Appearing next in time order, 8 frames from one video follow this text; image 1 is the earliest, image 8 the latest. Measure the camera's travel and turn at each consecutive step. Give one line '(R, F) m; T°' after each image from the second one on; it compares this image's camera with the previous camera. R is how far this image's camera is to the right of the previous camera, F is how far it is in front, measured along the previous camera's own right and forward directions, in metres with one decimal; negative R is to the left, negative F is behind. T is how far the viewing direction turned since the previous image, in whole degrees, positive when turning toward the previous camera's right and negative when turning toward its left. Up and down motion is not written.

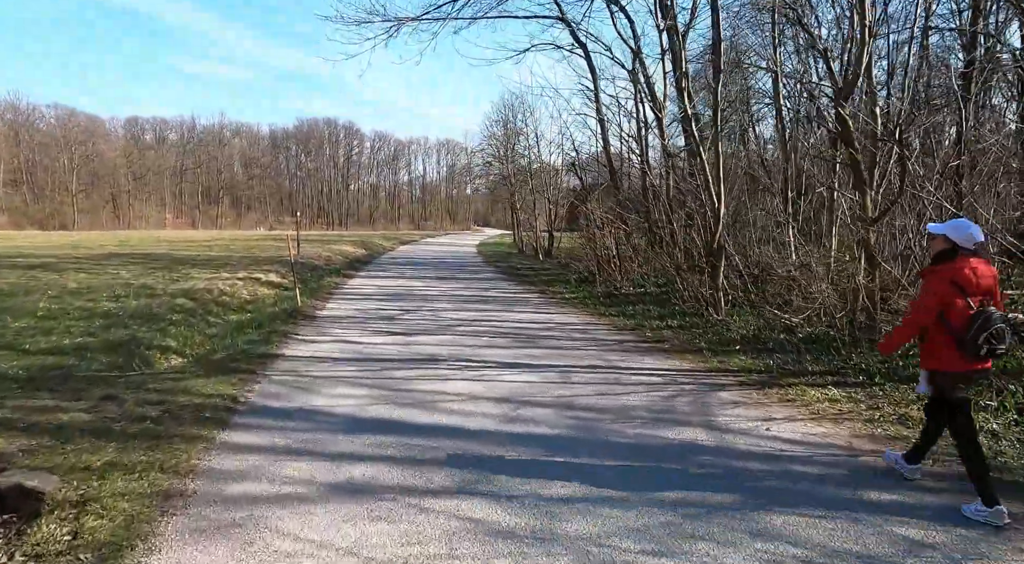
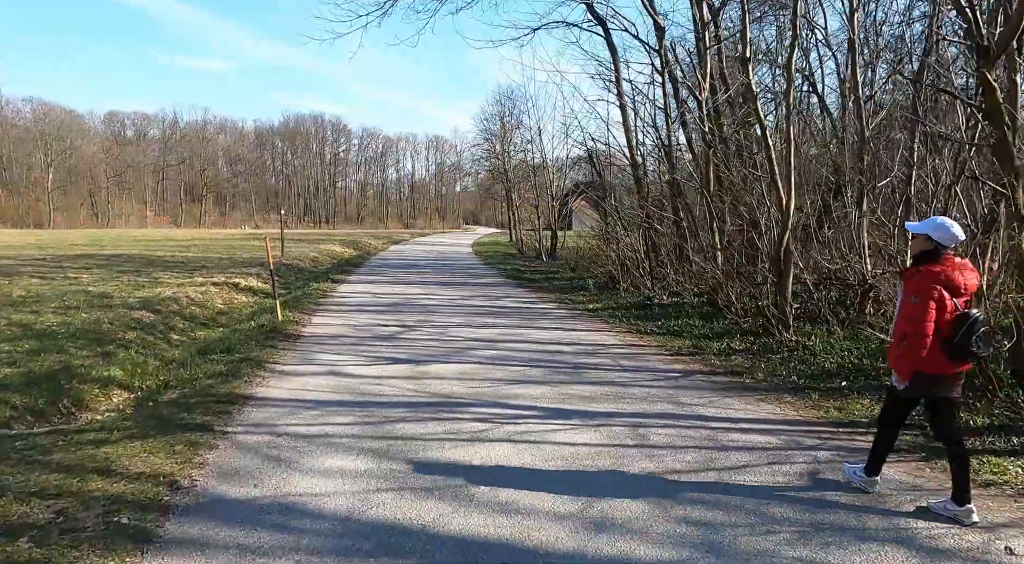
(-0.5, +2.0) m; +1°
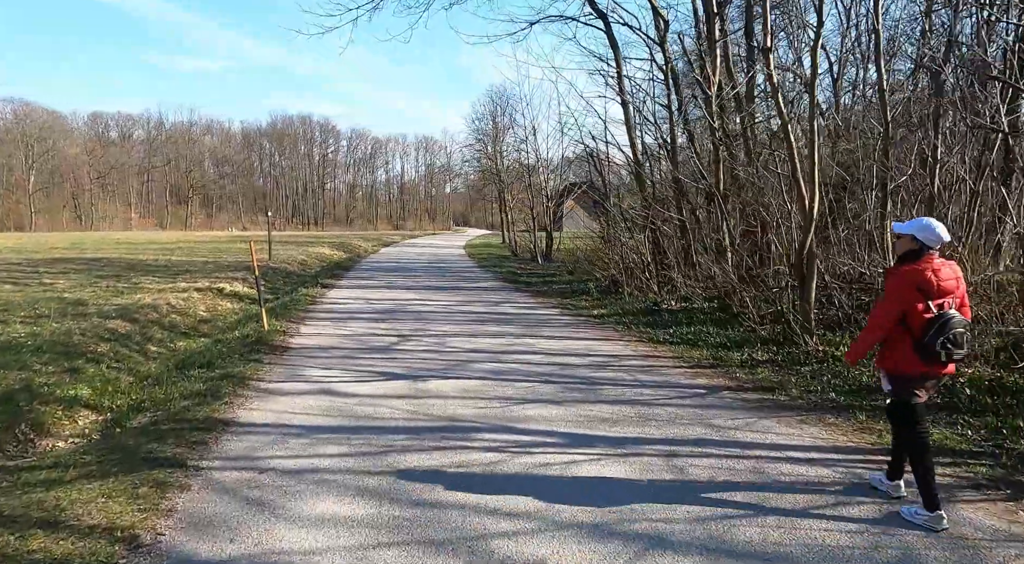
(-0.2, +0.7) m; +1°
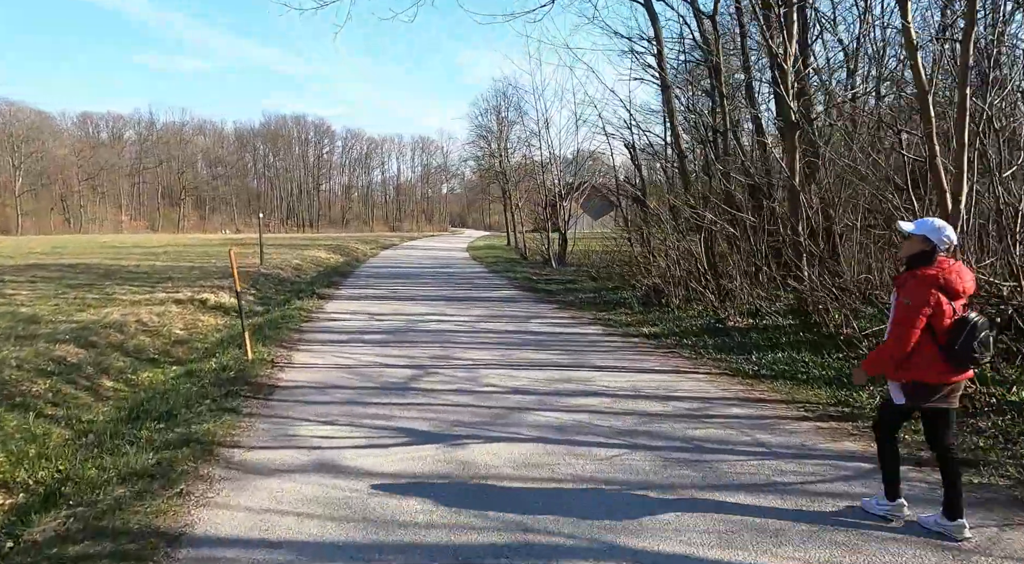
(-0.5, +2.0) m; 0°
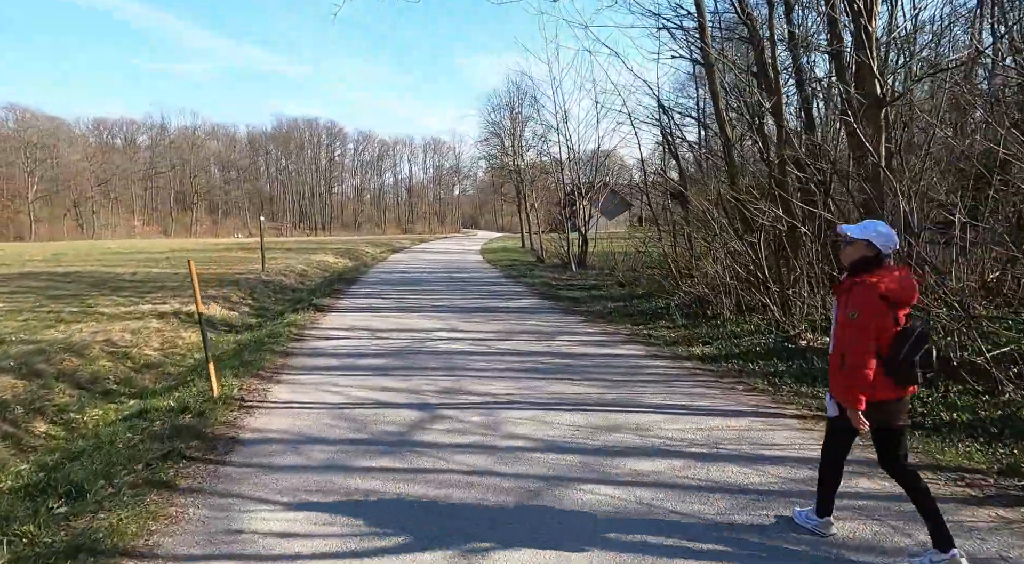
(-0.1, +1.7) m; -1°
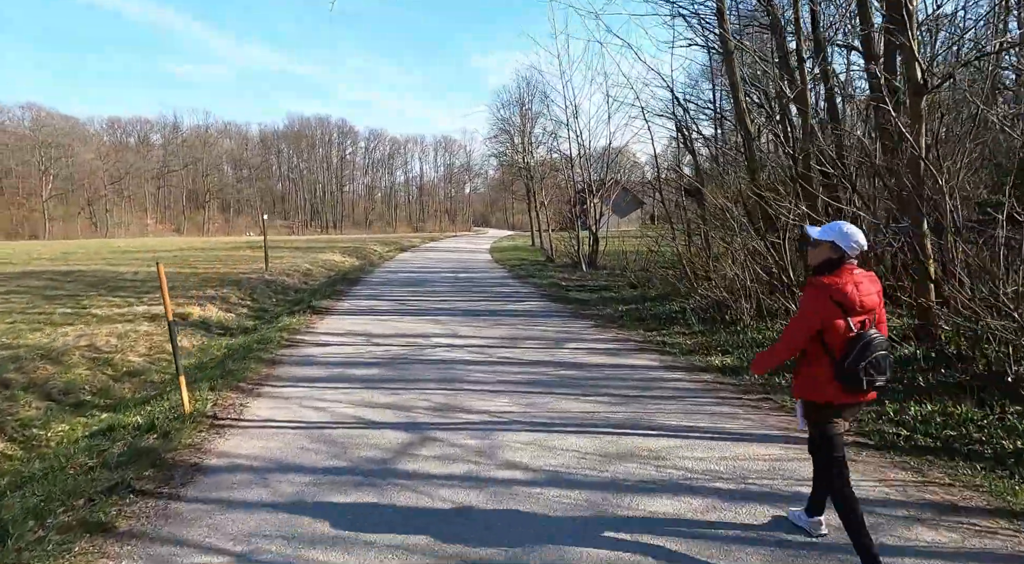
(+0.1, +0.6) m; -1°
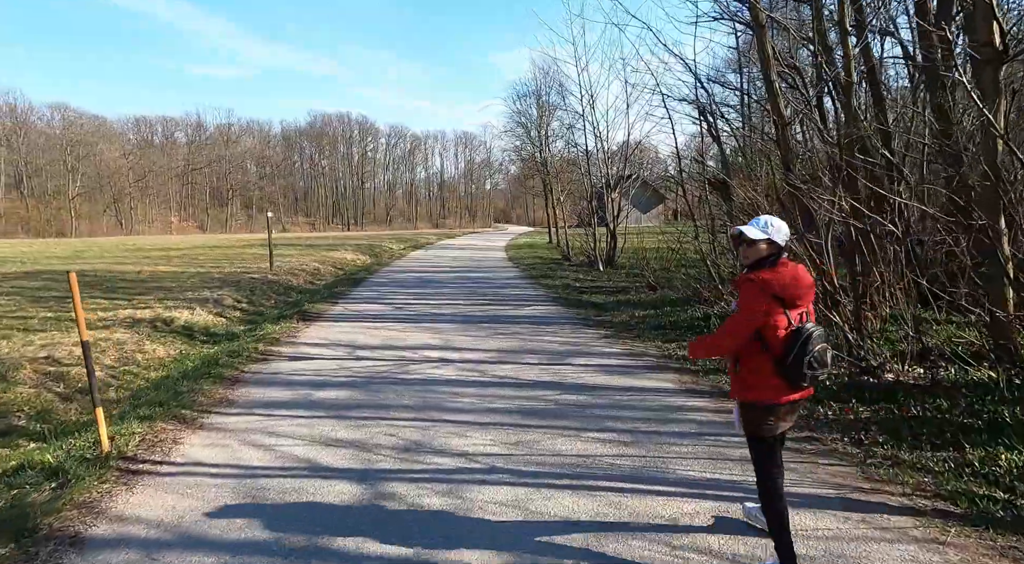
(+0.3, +1.1) m; -2°
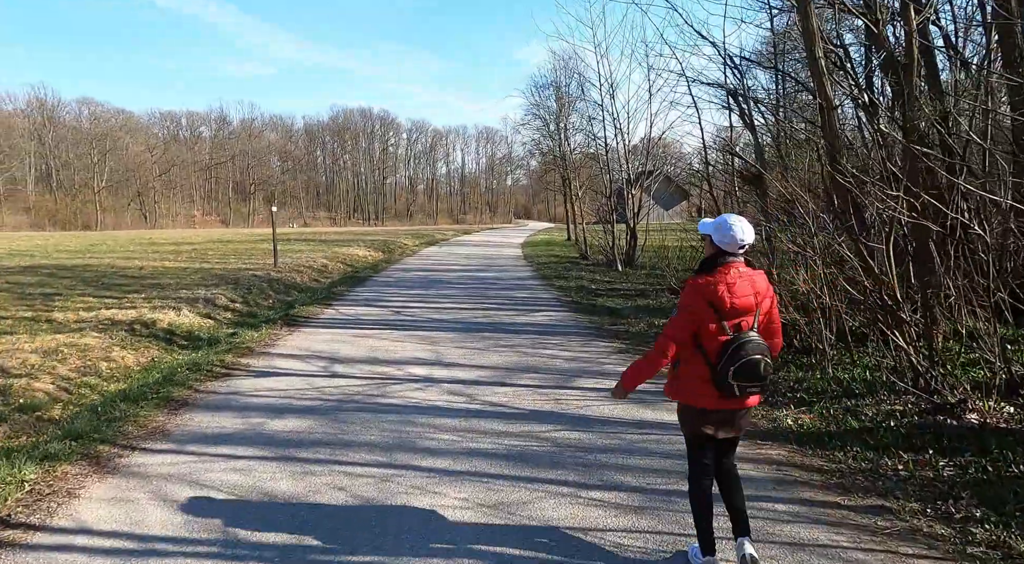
(+0.2, +1.1) m; -2°
